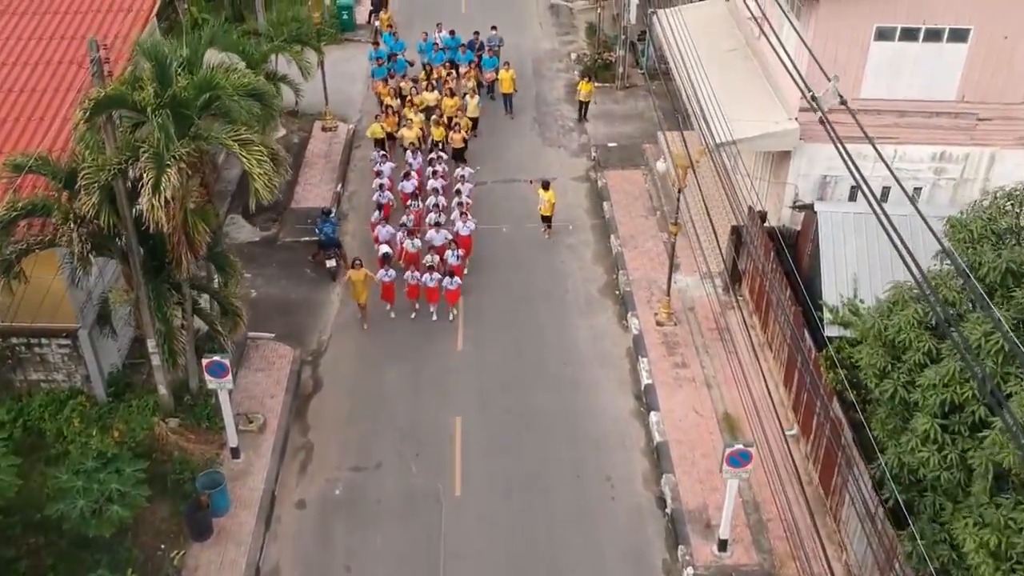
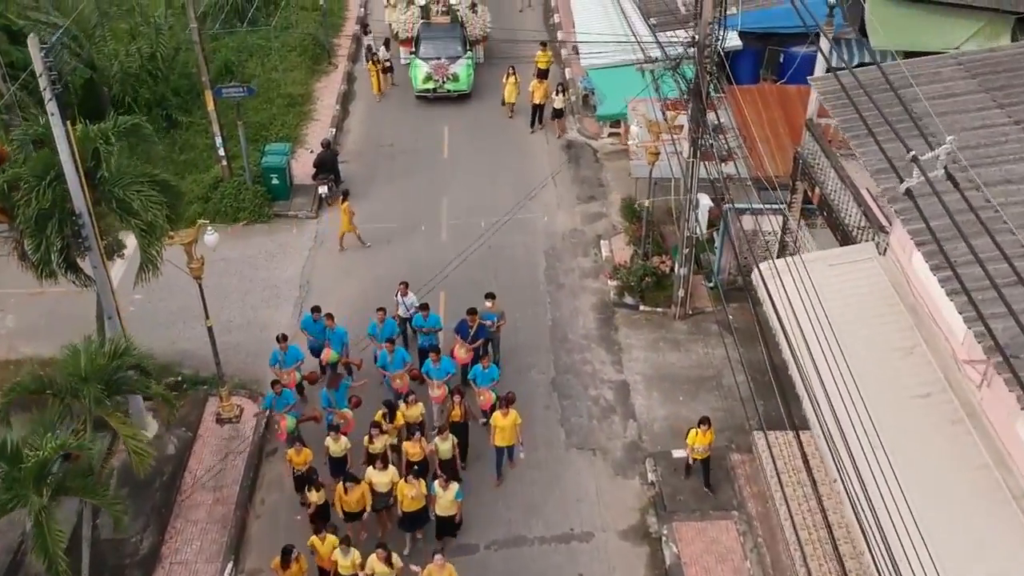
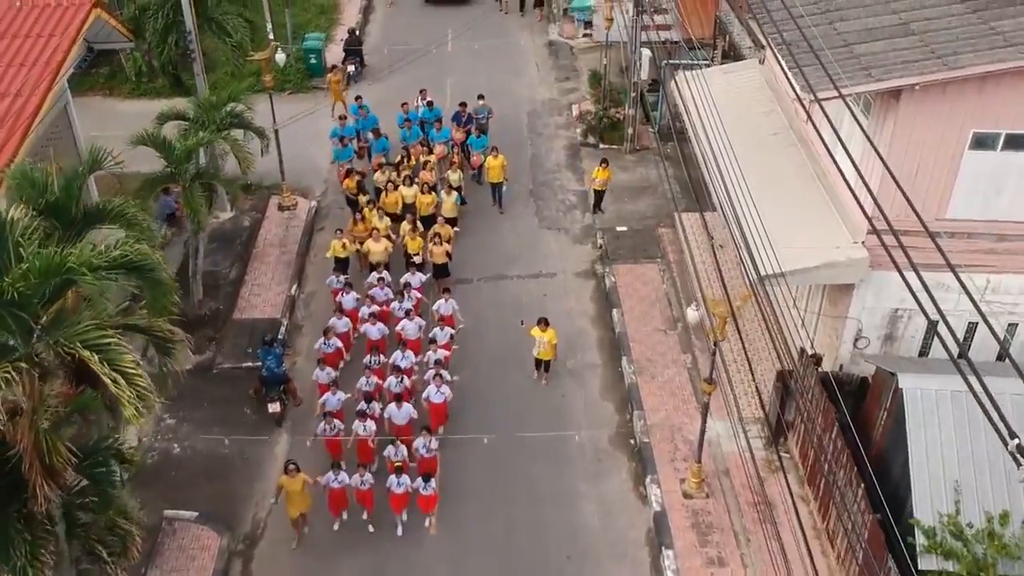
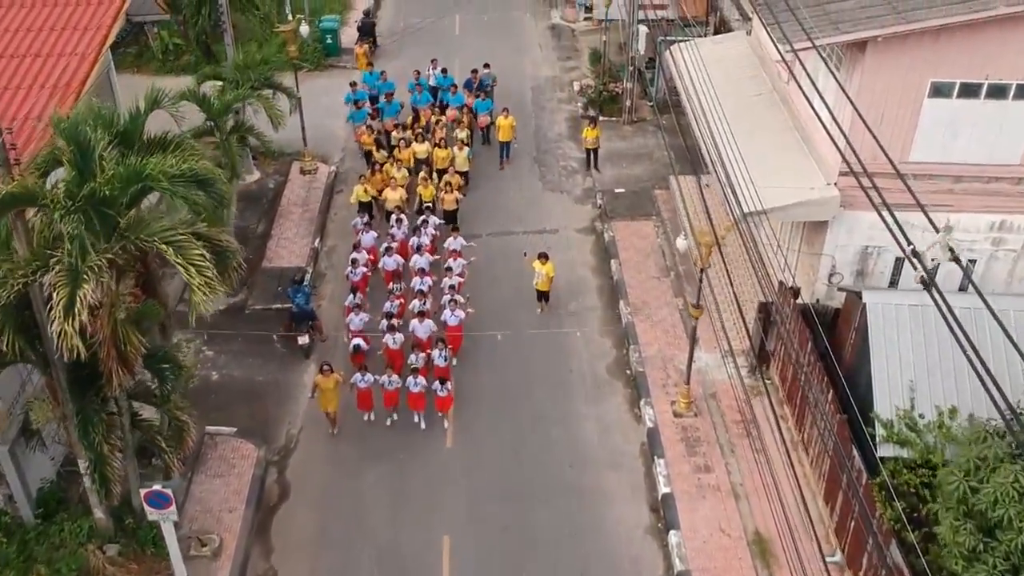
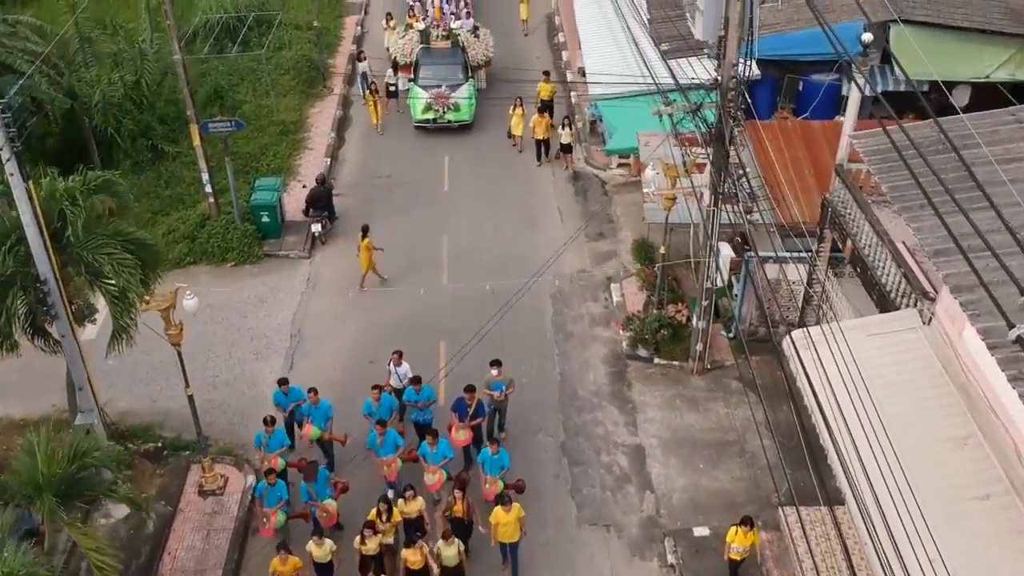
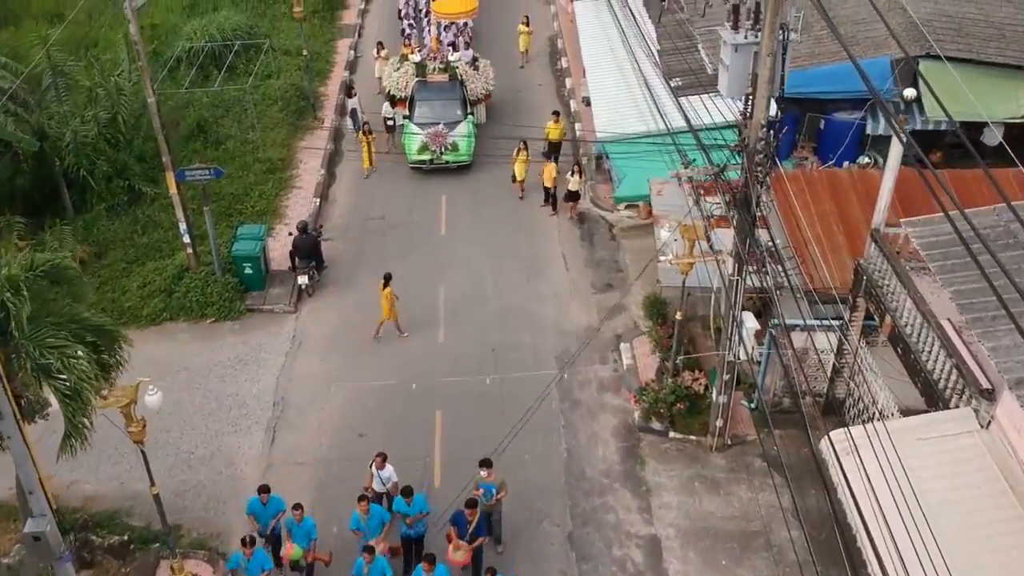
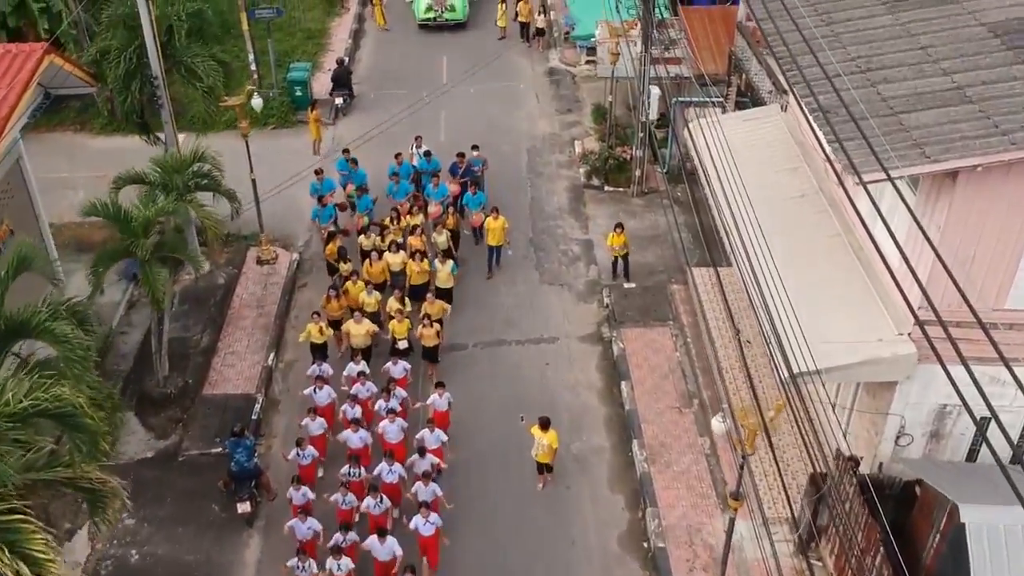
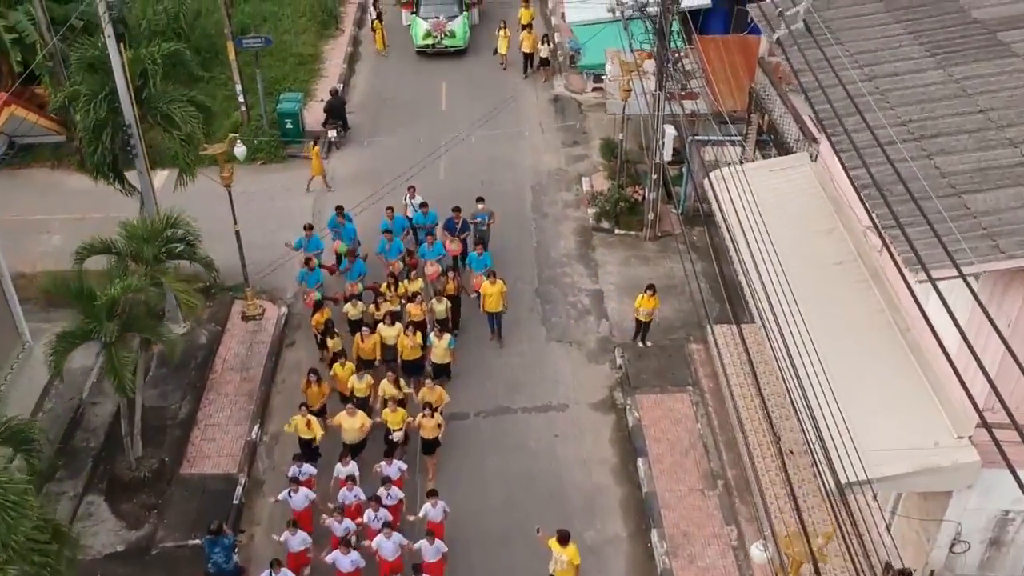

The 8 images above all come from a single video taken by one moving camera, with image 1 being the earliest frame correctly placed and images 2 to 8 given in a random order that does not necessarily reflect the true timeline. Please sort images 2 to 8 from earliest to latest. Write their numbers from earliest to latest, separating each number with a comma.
4, 3, 7, 8, 2, 5, 6
